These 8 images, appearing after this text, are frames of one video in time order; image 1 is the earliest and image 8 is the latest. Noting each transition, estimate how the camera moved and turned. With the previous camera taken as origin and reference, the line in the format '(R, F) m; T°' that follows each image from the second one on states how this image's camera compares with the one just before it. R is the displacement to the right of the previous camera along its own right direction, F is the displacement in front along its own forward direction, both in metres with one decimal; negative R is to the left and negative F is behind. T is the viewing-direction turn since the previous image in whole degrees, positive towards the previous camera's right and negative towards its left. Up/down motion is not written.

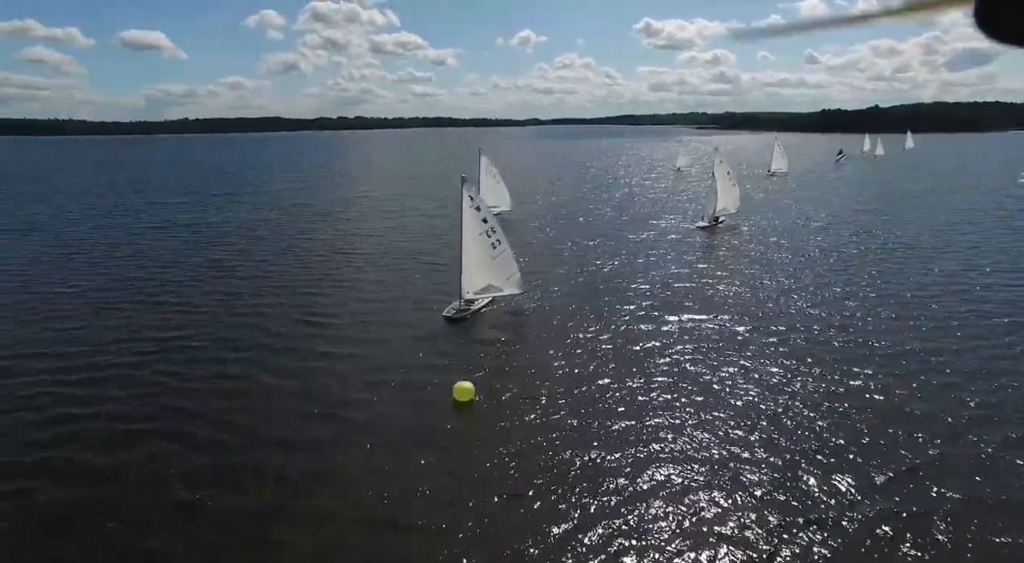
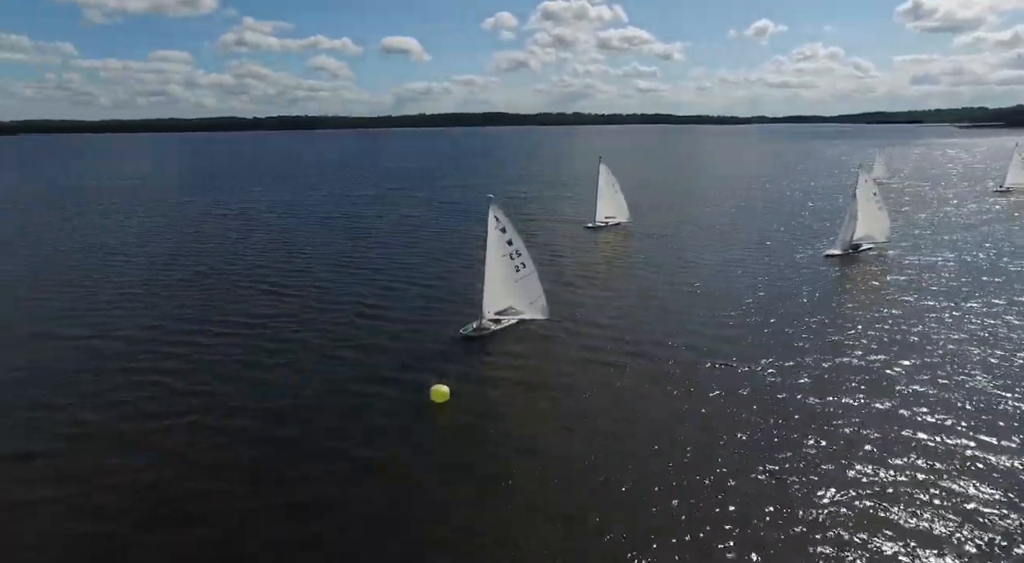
(+11.5, +2.6) m; -20°
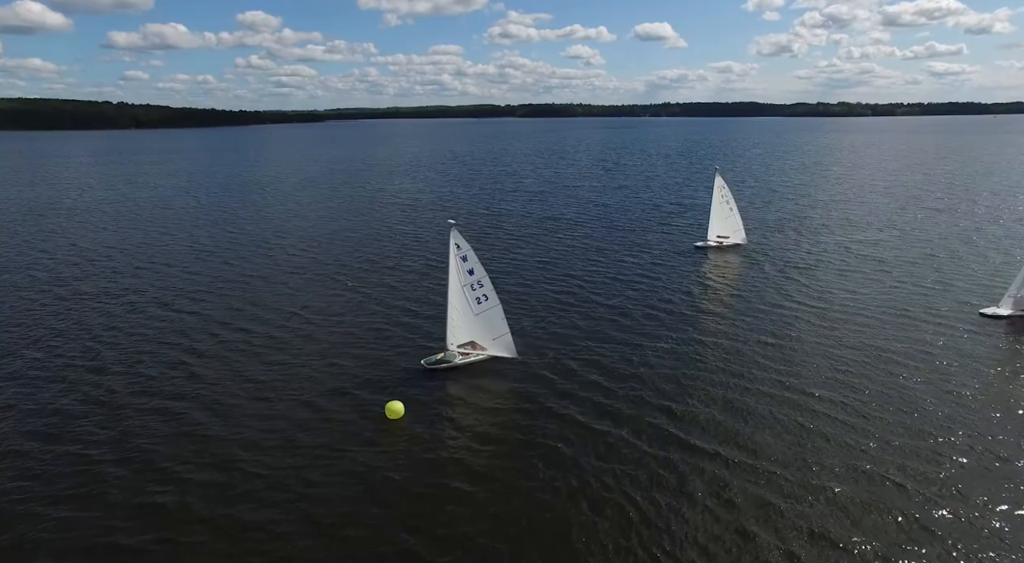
(+14.4, +7.5) m; -22°
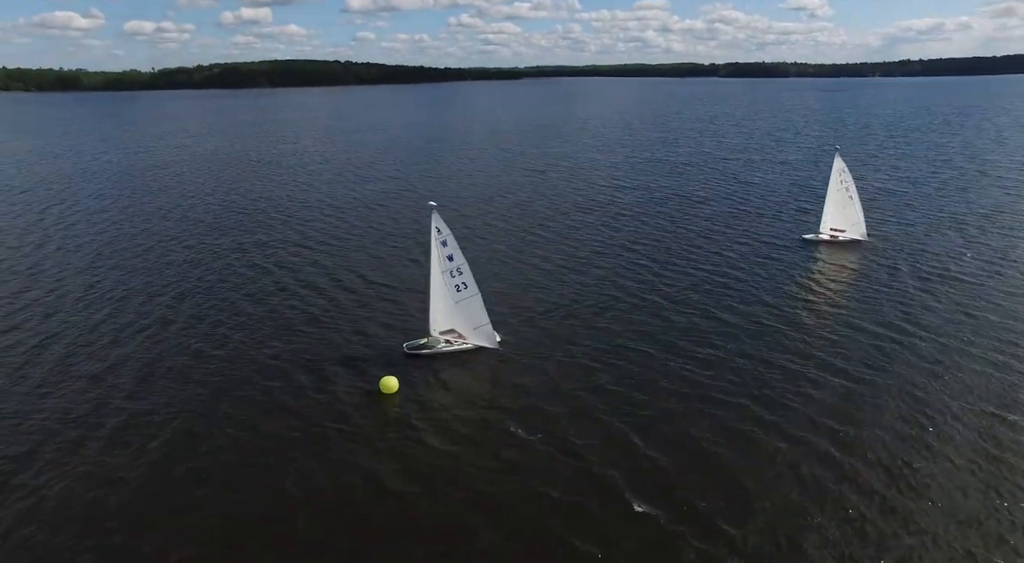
(+10.1, +4.8) m; -17°
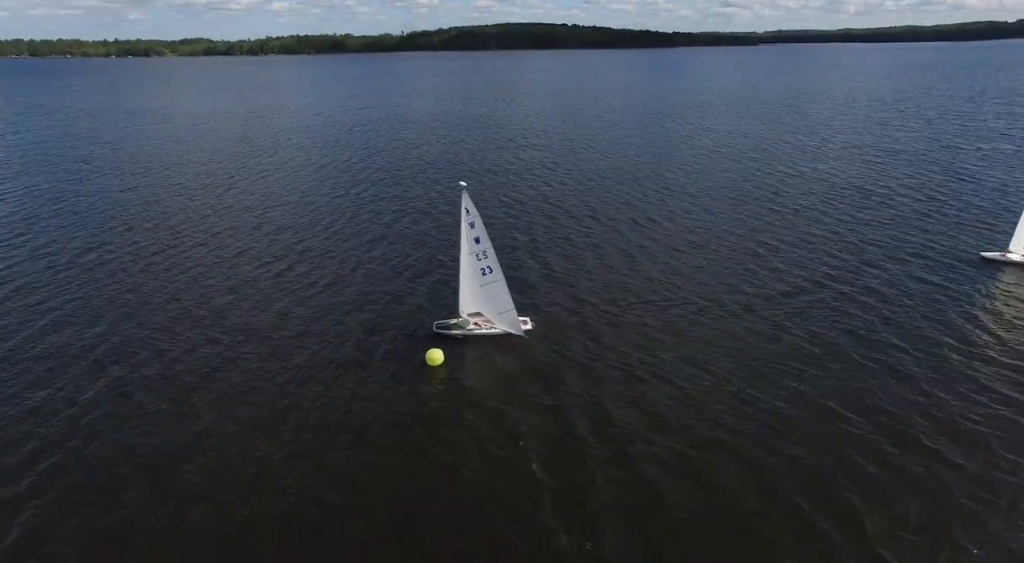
(+8.4, +3.9) m; -19°
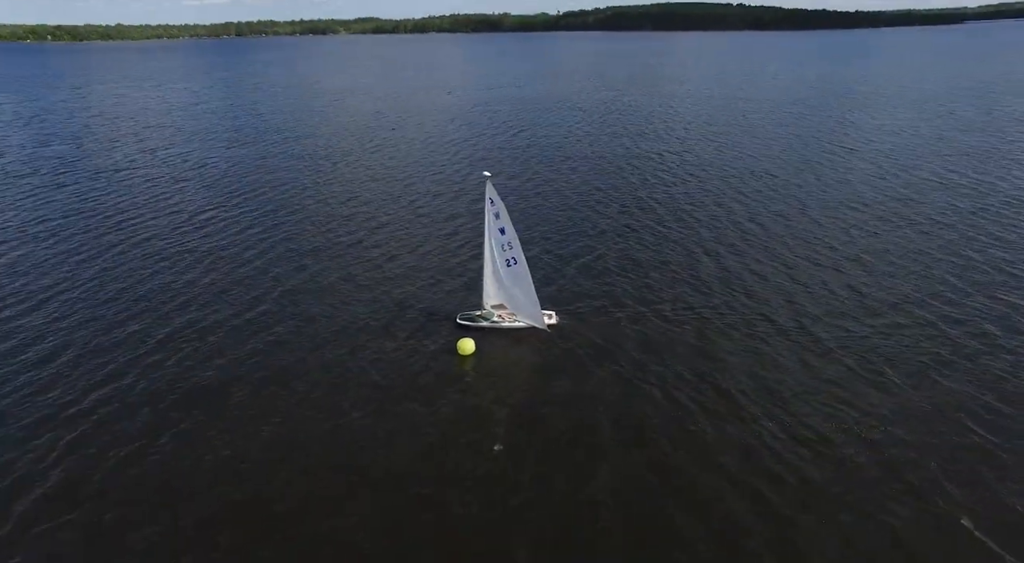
(+5.7, +1.8) m; -13°
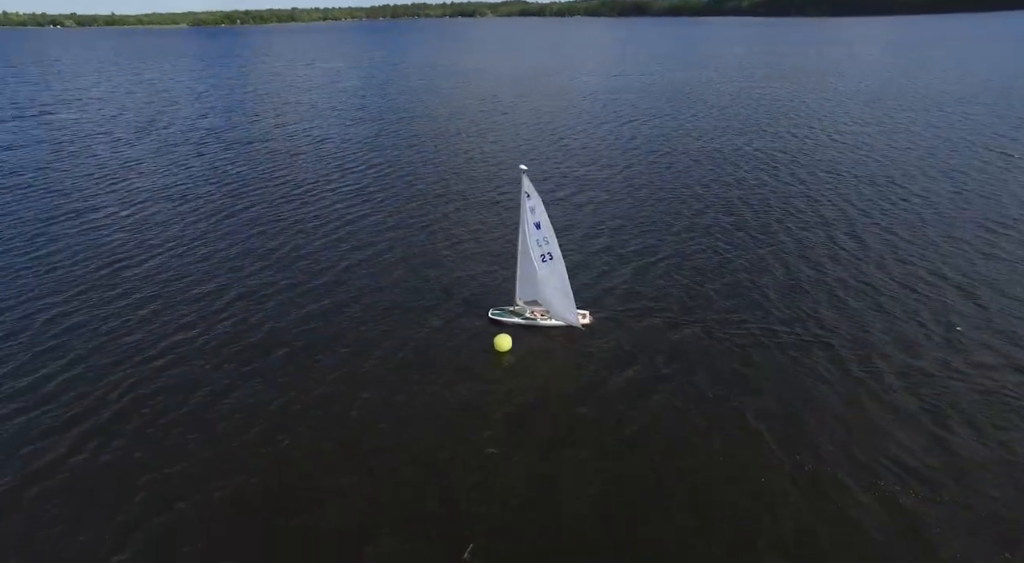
(+4.7, +1.1) m; -12°
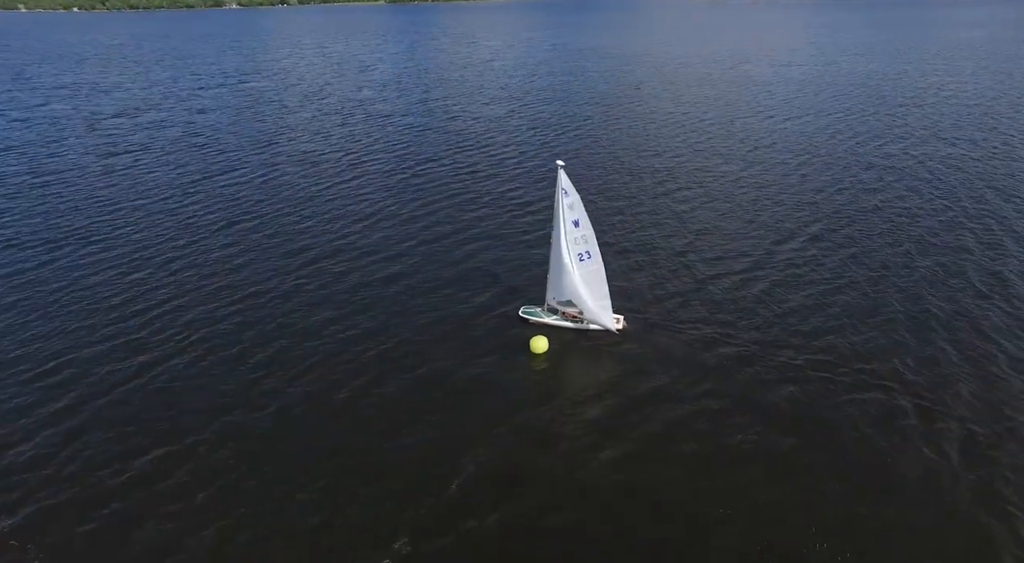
(+6.0, +1.7) m; -15°
